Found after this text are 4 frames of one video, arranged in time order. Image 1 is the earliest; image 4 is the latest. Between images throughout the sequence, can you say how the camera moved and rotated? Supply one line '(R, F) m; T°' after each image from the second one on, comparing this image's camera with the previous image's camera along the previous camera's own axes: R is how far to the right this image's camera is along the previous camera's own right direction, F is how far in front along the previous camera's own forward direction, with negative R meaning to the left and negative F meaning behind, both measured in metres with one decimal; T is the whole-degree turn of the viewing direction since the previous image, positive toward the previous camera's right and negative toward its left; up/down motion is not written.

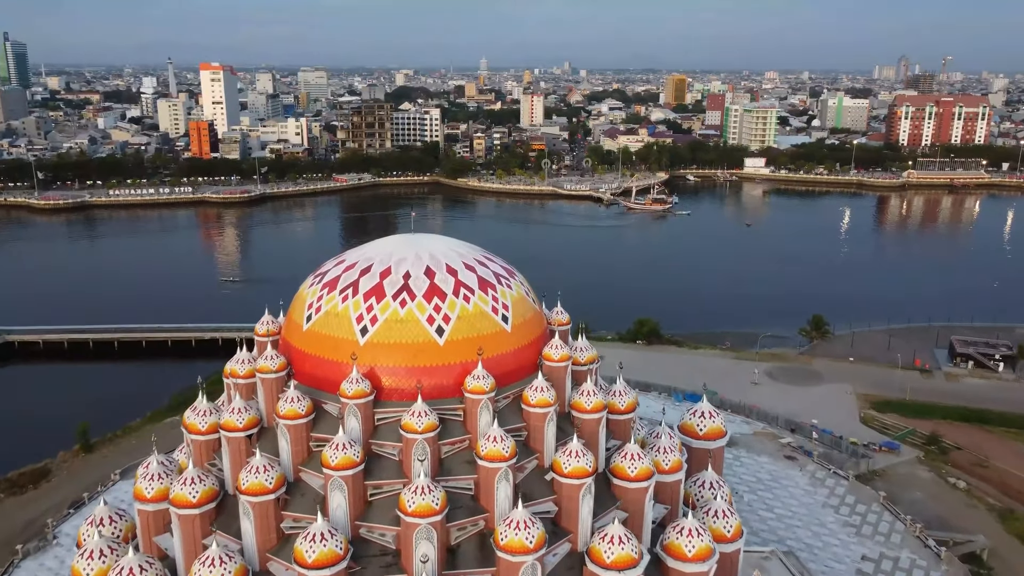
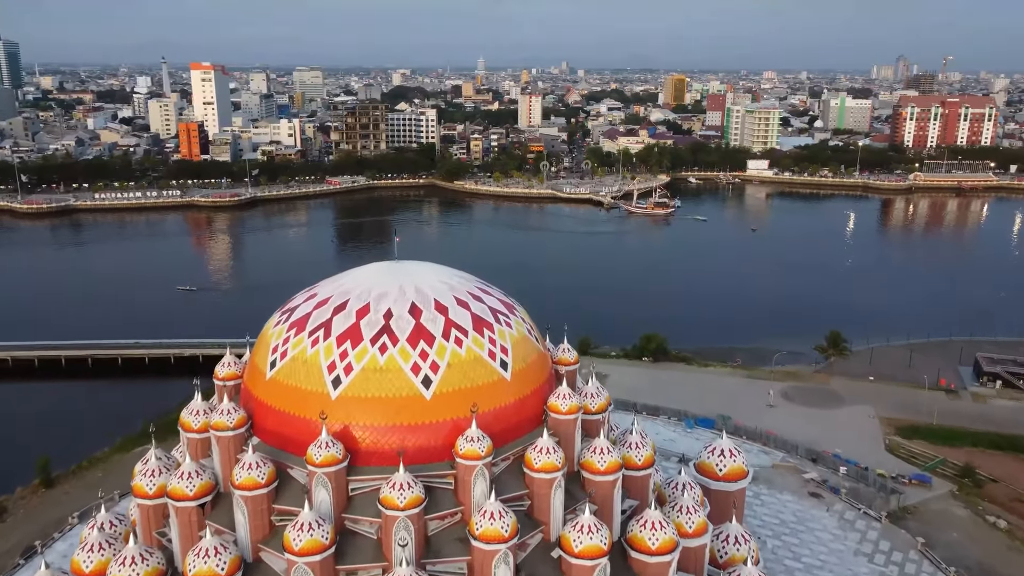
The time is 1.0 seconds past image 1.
(0.0, +1.0) m; 0°
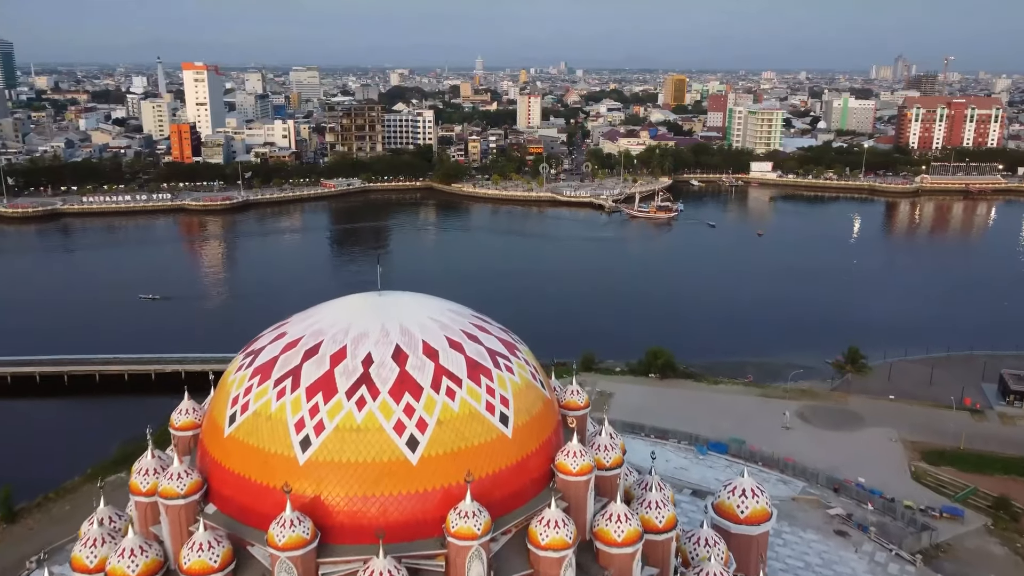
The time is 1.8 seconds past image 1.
(0.0, +0.8) m; 0°
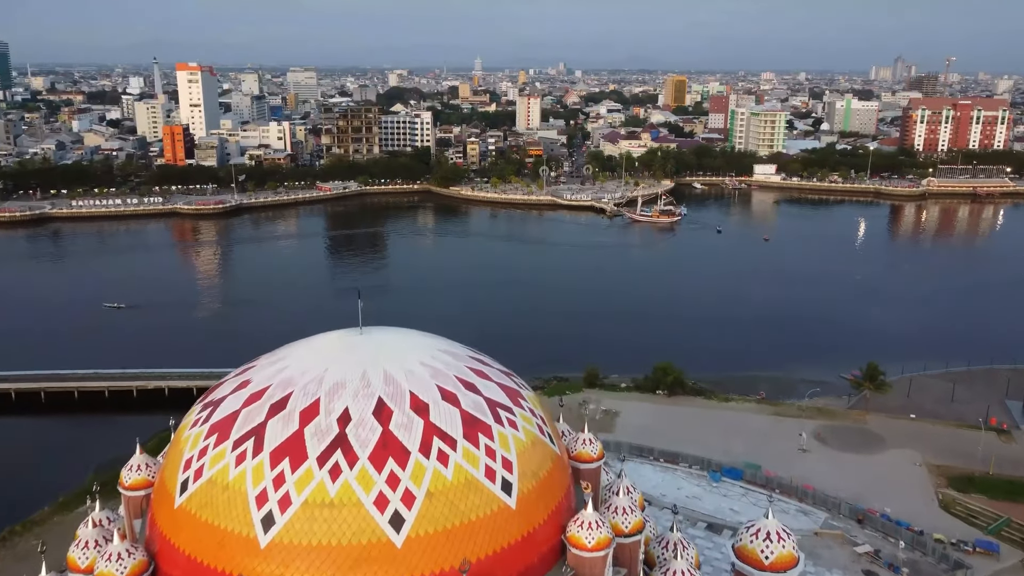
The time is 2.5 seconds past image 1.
(0.0, +0.7) m; 0°
